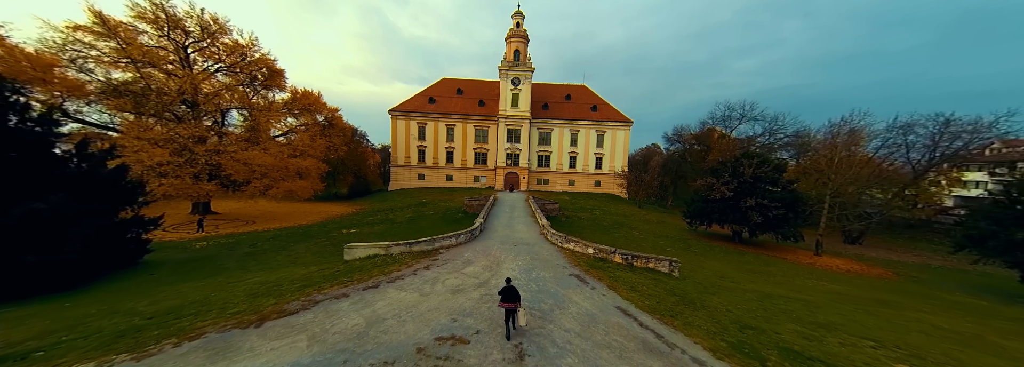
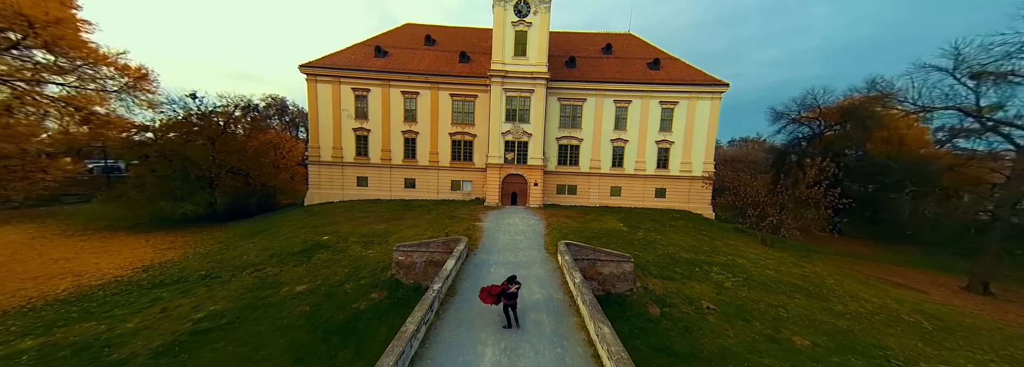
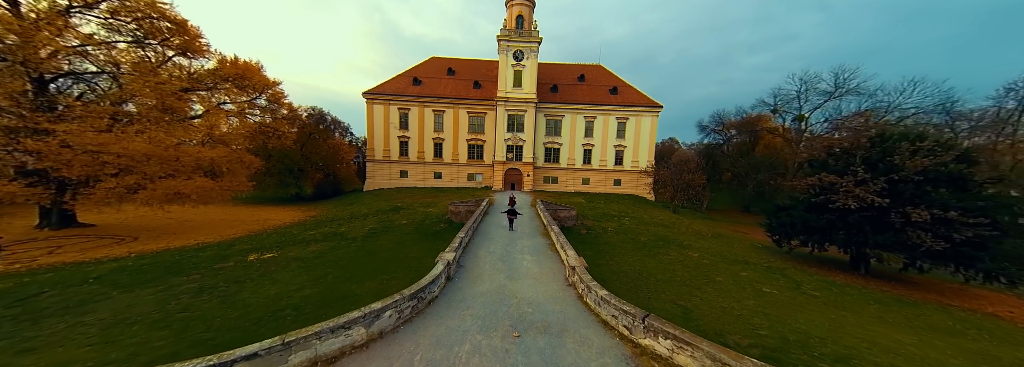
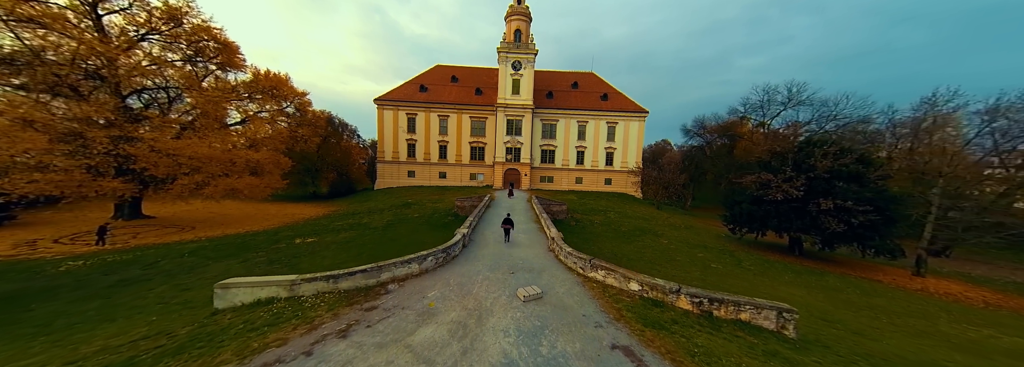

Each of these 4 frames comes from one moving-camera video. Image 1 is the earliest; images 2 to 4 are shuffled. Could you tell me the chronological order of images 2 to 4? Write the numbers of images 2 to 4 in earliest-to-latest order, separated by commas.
4, 3, 2
